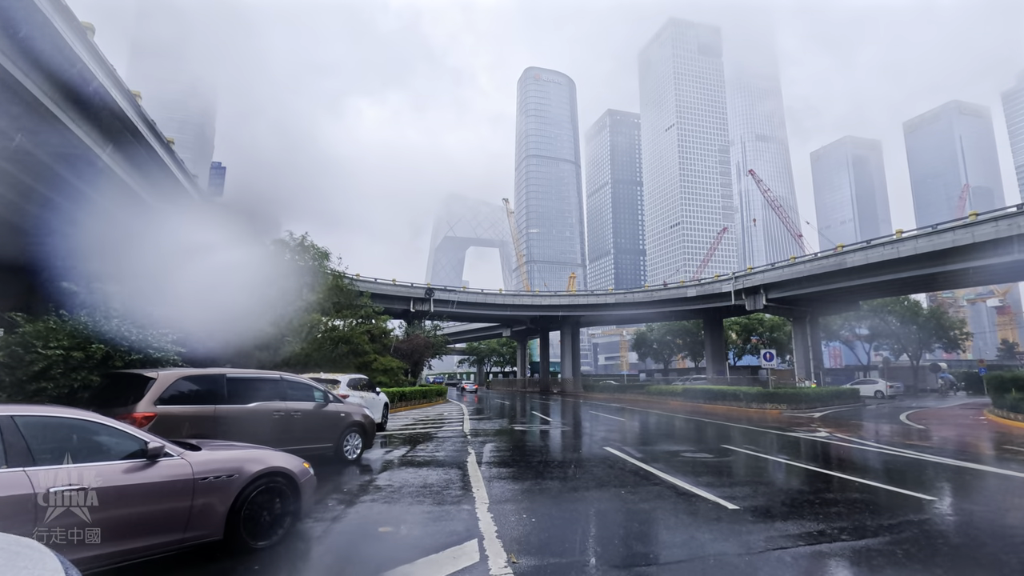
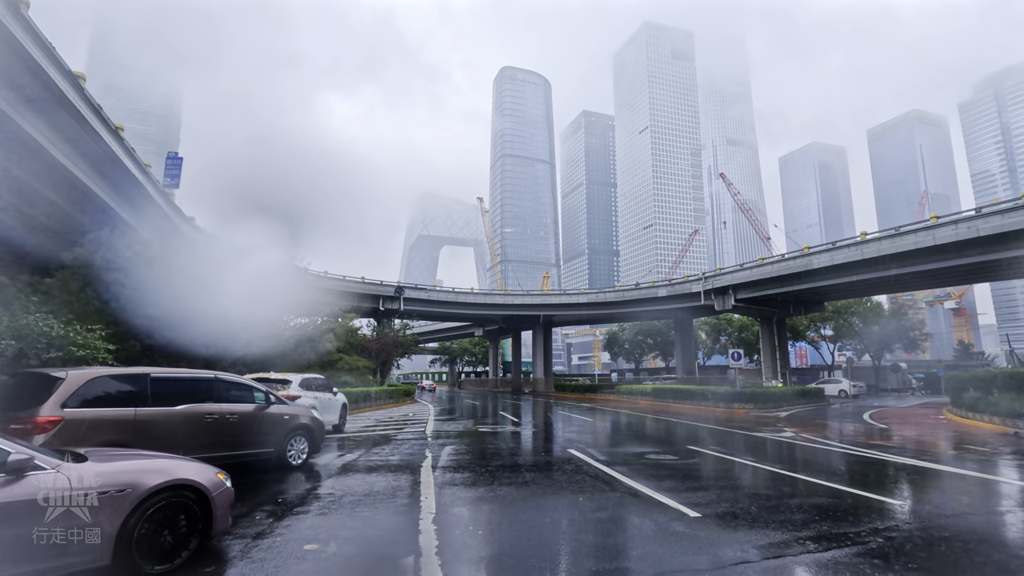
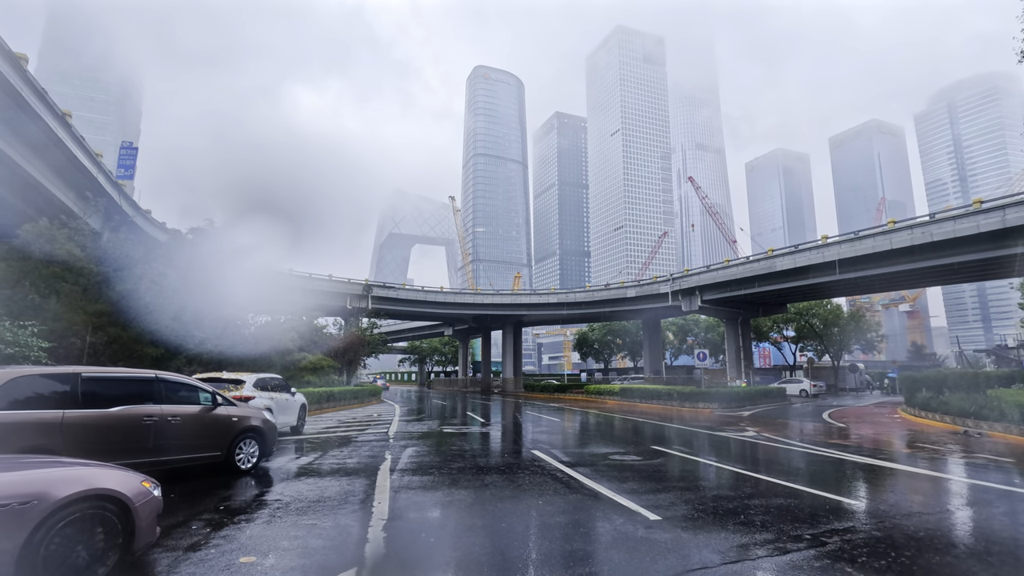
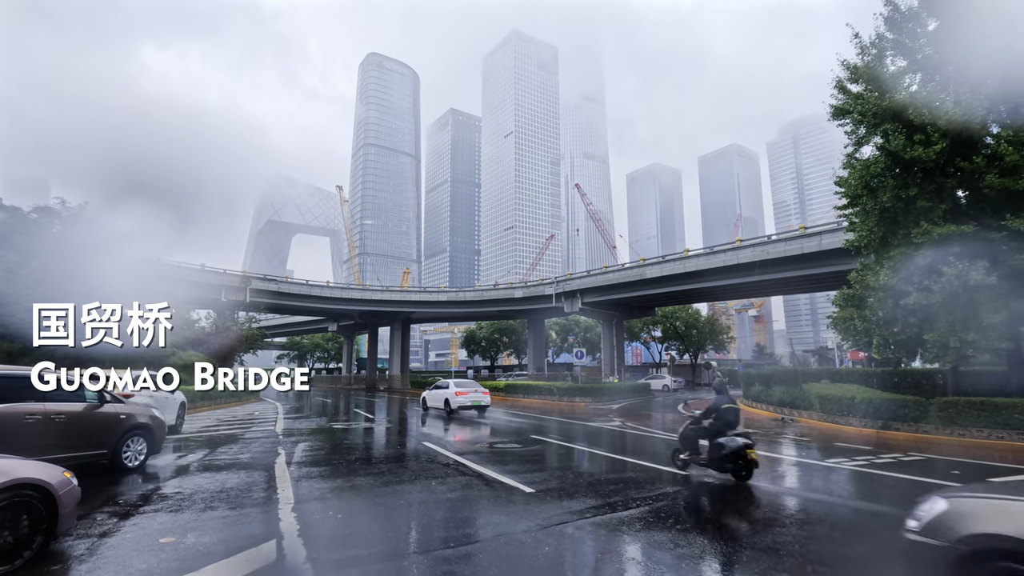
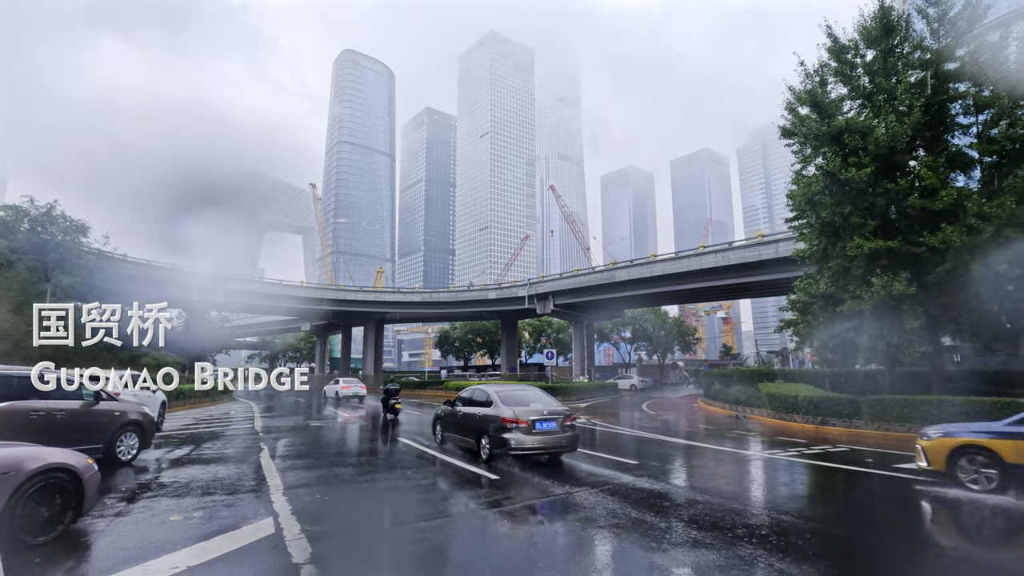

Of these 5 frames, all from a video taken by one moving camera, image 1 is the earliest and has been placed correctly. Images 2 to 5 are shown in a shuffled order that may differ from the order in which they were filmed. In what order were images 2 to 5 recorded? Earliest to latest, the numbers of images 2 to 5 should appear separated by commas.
2, 3, 4, 5
